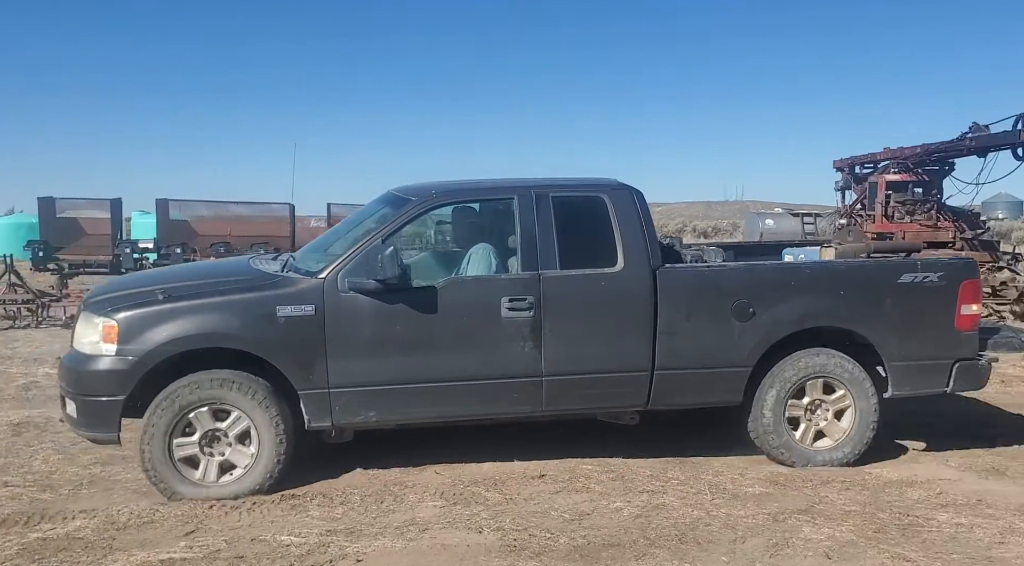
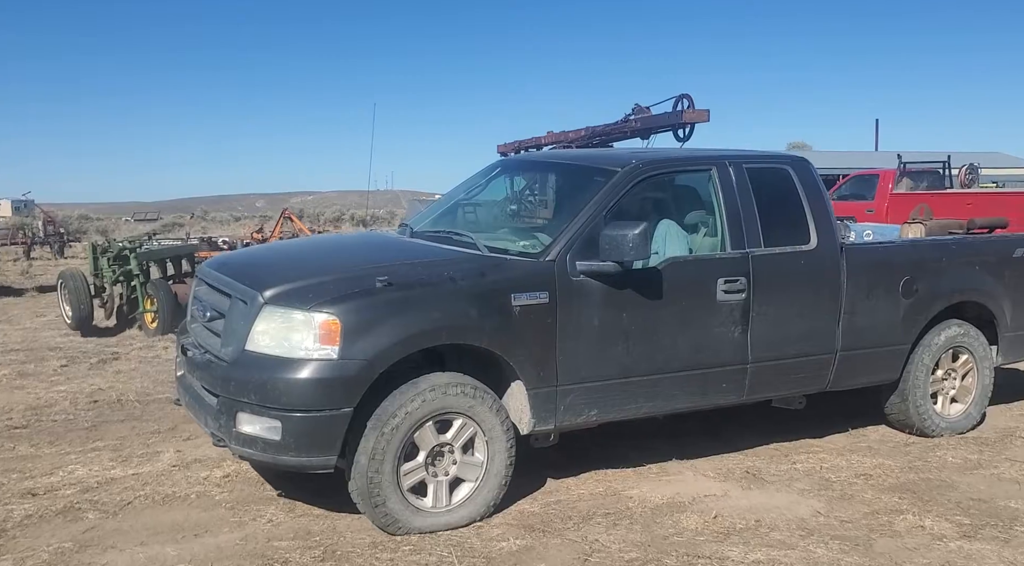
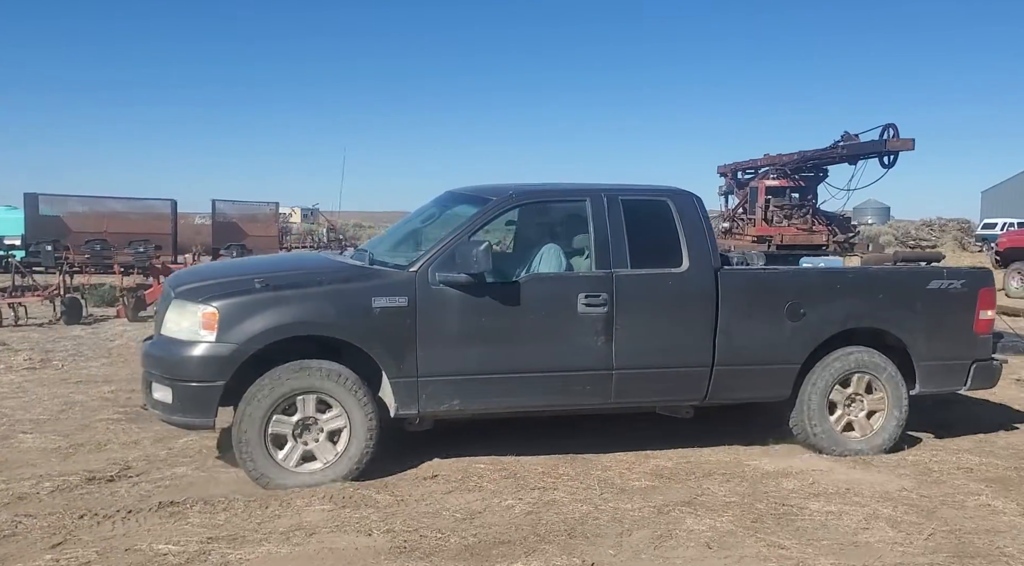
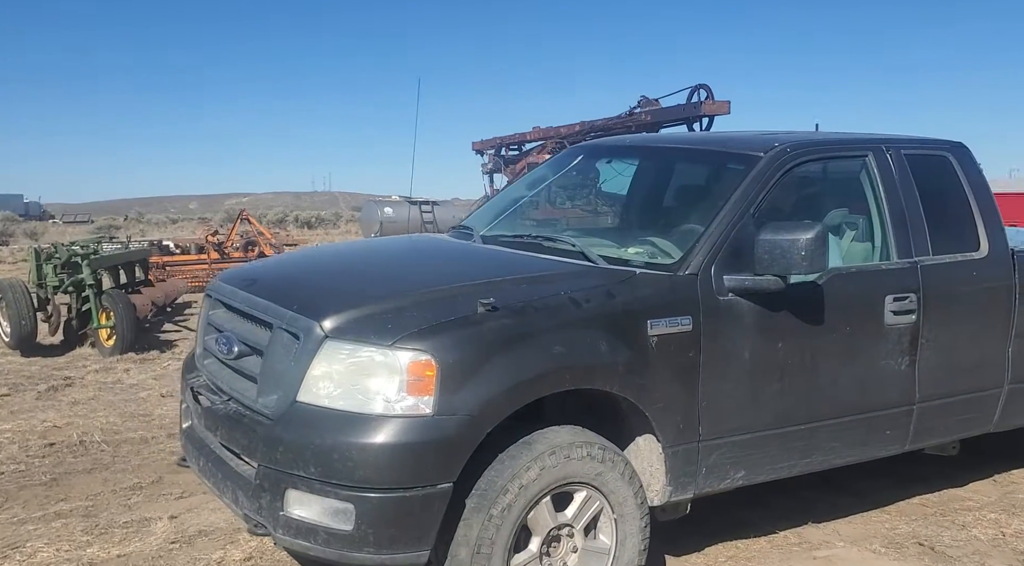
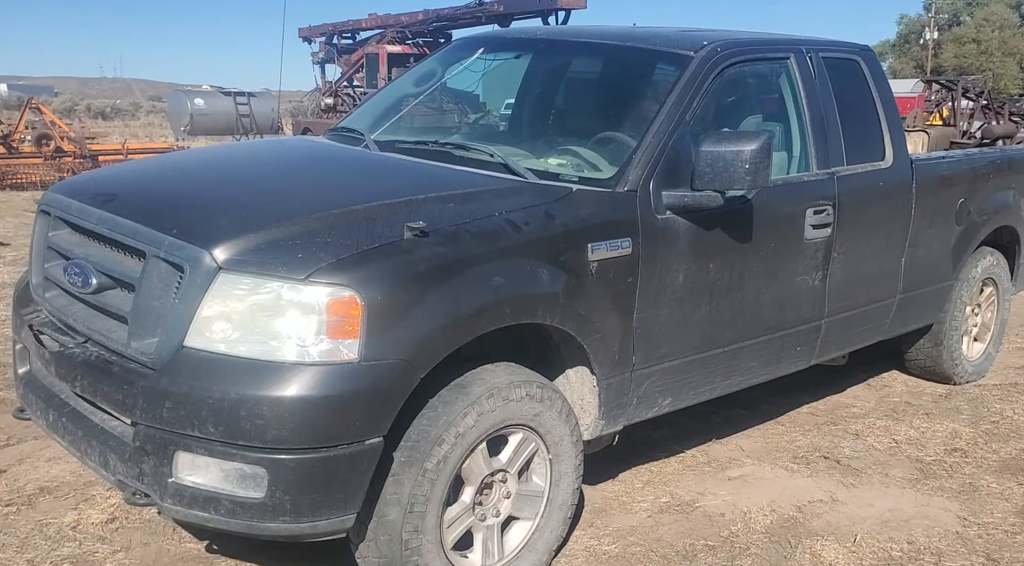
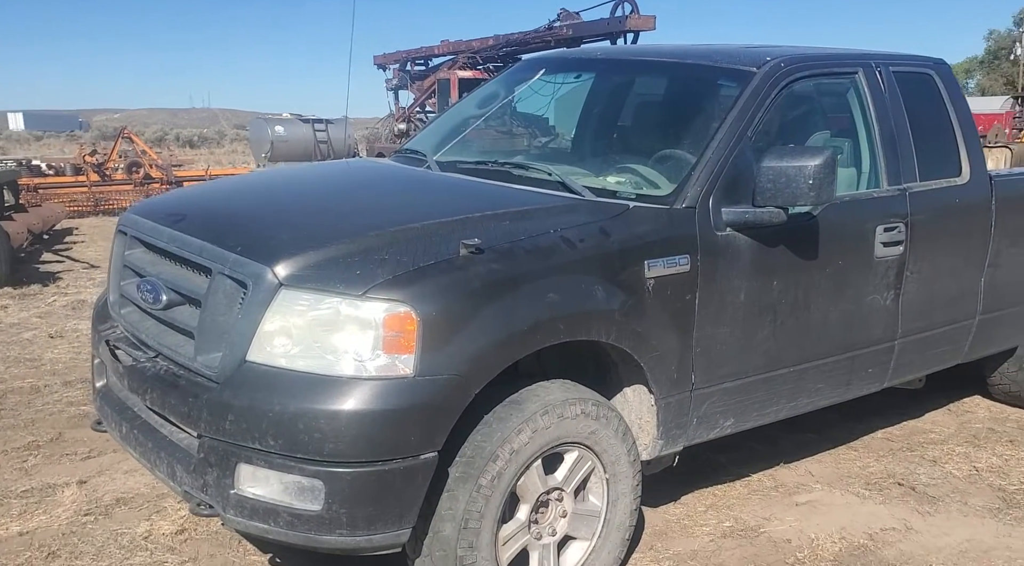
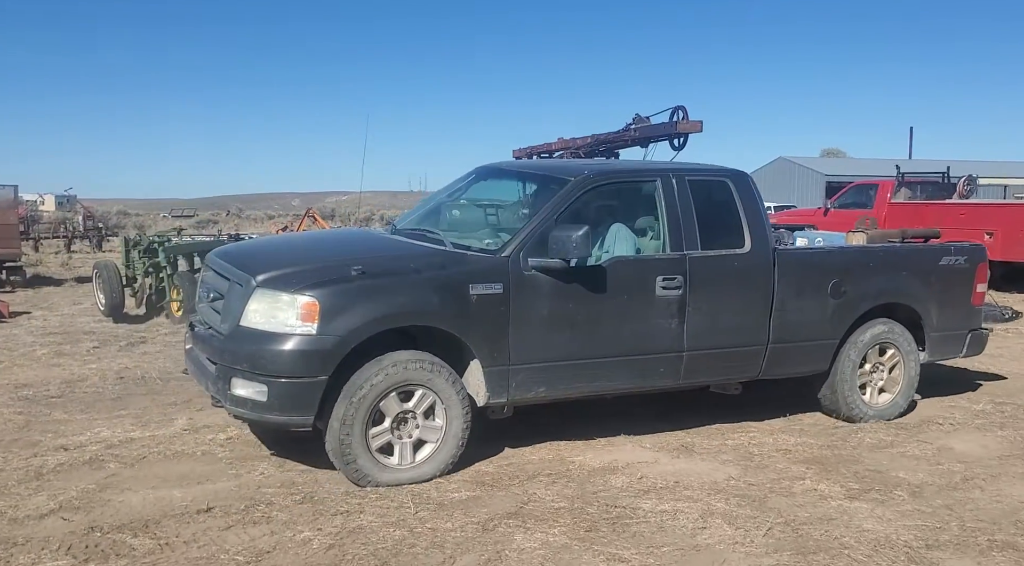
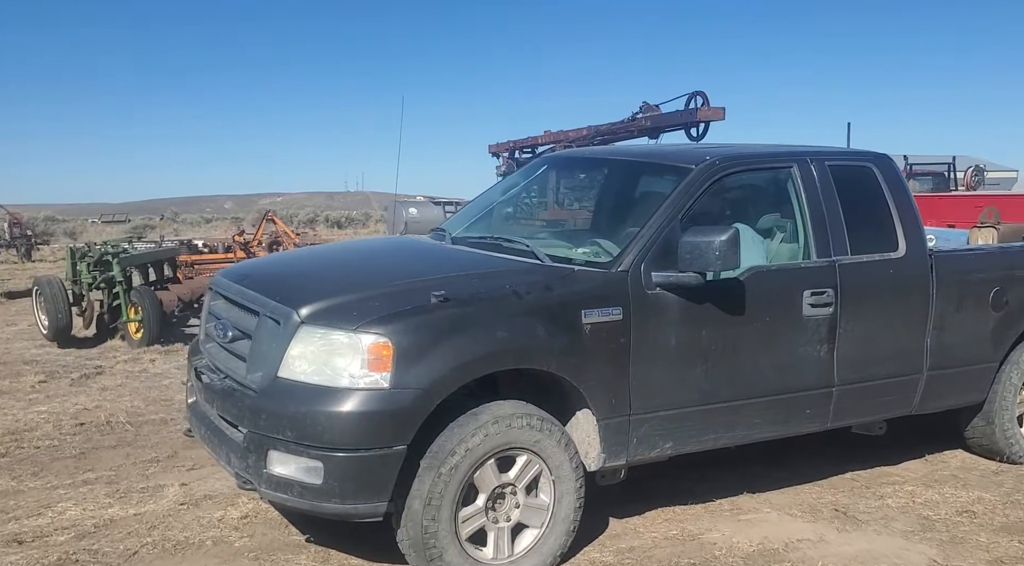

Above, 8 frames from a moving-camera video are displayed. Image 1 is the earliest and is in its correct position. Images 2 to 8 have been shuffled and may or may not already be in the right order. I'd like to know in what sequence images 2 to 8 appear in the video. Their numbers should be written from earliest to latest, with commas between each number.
3, 7, 2, 8, 4, 6, 5
